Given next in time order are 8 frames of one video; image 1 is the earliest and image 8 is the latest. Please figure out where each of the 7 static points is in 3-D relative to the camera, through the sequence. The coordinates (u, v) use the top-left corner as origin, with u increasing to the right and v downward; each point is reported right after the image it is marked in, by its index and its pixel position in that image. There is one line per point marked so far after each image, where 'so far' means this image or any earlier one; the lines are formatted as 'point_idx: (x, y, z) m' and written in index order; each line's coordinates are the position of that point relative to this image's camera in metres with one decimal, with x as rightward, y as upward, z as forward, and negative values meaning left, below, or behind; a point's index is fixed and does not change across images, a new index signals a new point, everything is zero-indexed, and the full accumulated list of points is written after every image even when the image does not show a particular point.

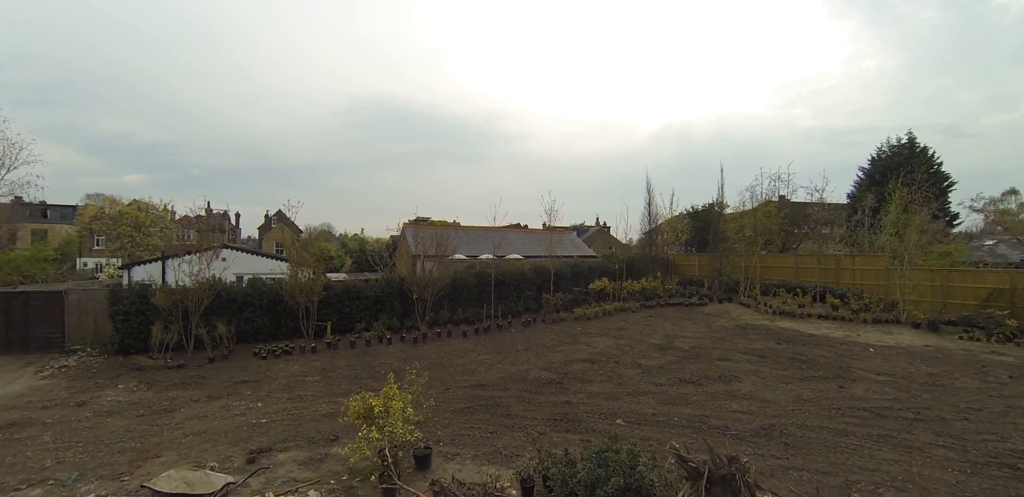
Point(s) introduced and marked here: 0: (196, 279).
0: (-8.3, -0.8, +12.5) m
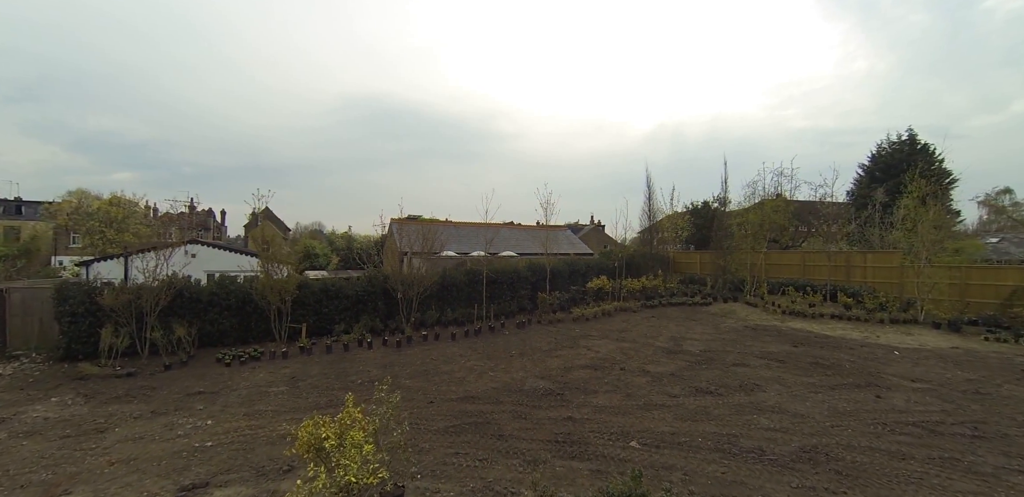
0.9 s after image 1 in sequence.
0: (-8.4, -0.7, +11.2) m
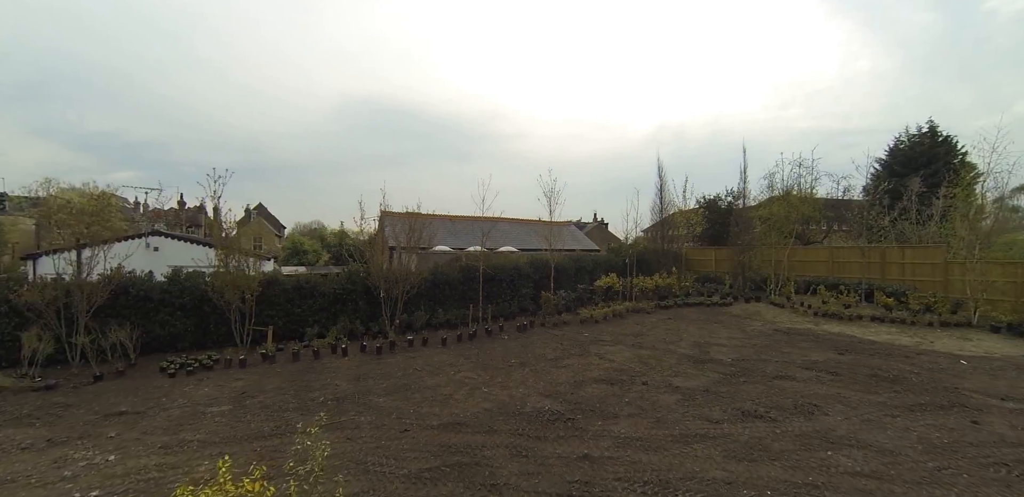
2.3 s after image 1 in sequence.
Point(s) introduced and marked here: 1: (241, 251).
0: (-8.4, -0.5, +9.5) m
1: (-6.2, +0.1, +10.8) m
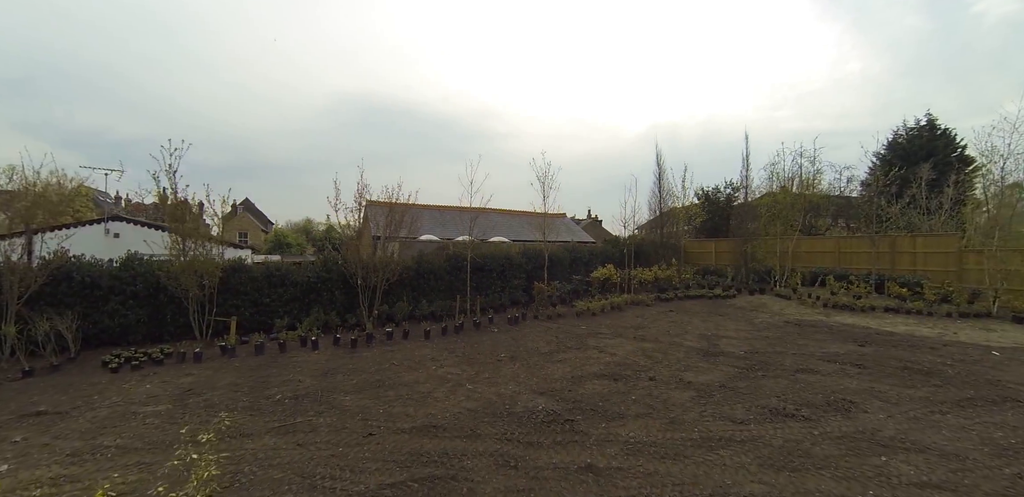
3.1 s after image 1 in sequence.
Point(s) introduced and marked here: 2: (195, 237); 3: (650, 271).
0: (-8.6, -0.1, +8.3) m
1: (-6.4, +0.4, +9.7) m
2: (-6.5, +0.2, +9.6) m
3: (+5.1, -0.8, +17.5) m
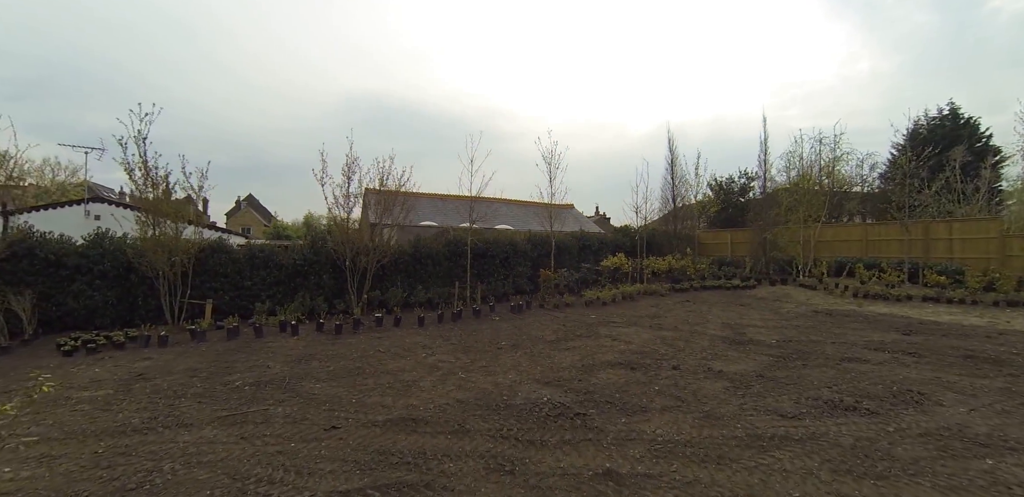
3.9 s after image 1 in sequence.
0: (-8.6, +0.3, +7.5) m
1: (-6.4, +0.8, +8.9) m
2: (-6.4, +0.6, +8.7) m
3: (+5.3, -0.4, +16.4) m
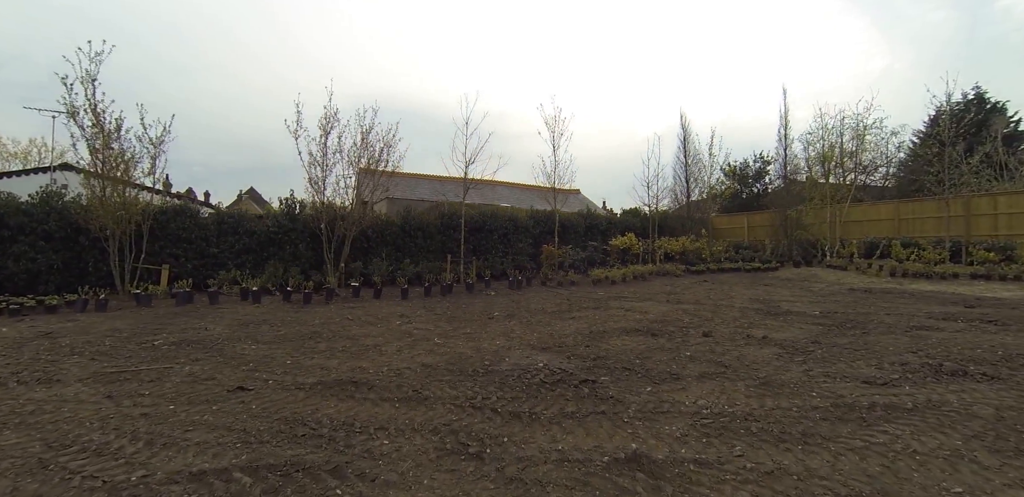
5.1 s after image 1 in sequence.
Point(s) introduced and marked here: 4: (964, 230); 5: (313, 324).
0: (-8.7, +0.9, +6.4) m
1: (-6.4, +1.5, +7.8) m
2: (-6.5, +1.3, +7.6) m
3: (+5.3, +0.2, +15.2) m
4: (+13.4, +0.6, +14.0) m
5: (-2.4, -0.9, +5.7) m
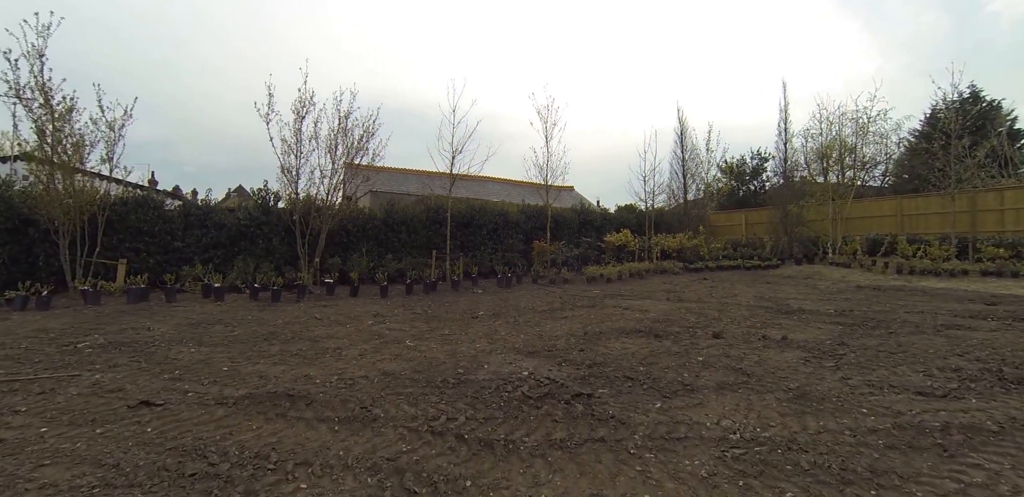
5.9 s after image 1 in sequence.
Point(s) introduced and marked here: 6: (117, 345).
0: (-8.8, +1.0, +5.7) m
1: (-6.6, +1.6, +7.1) m
2: (-6.7, +1.4, +6.9) m
3: (+5.1, +0.3, +14.6) m
4: (+13.2, +0.7, +13.5) m
5: (-2.6, -0.8, +5.0) m
6: (-3.3, -0.9, +3.9) m
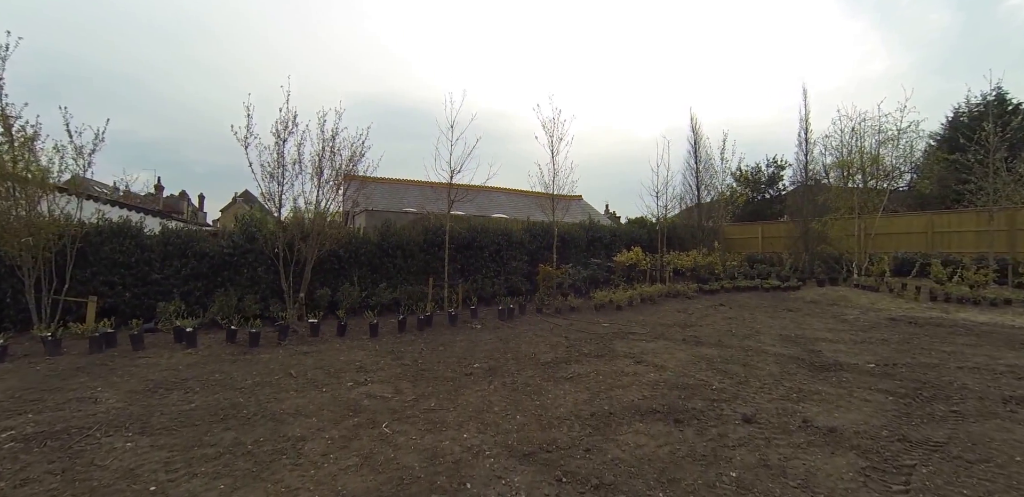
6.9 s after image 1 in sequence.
0: (-8.8, +0.5, +5.3) m
1: (-6.6, +1.1, +6.6) m
2: (-6.7, +0.9, +6.5) m
3: (+5.2, -0.2, +13.9) m
4: (+13.3, +0.1, +12.6) m
5: (-2.6, -1.4, +4.5) m
6: (-3.3, -1.4, +3.3) m
